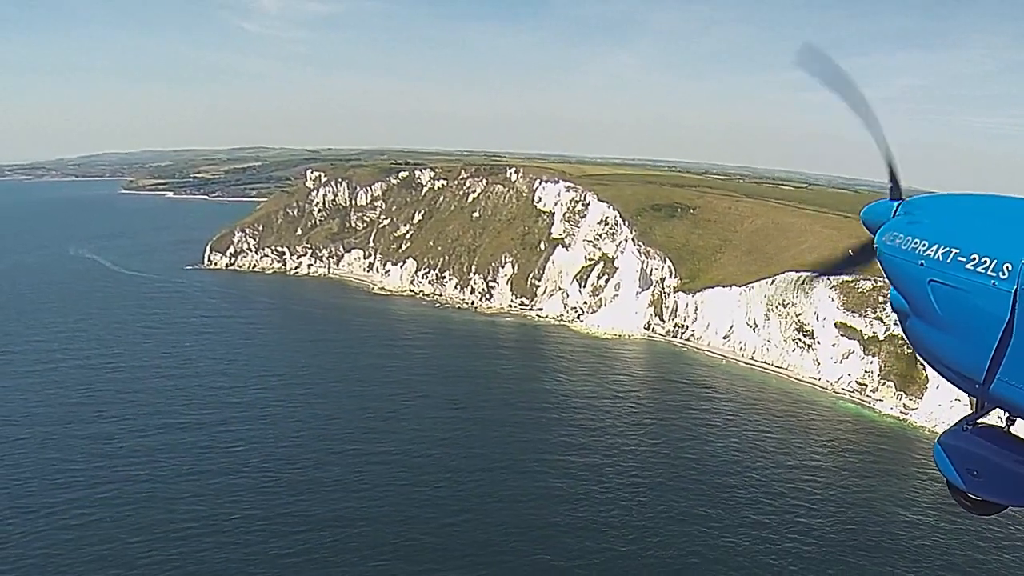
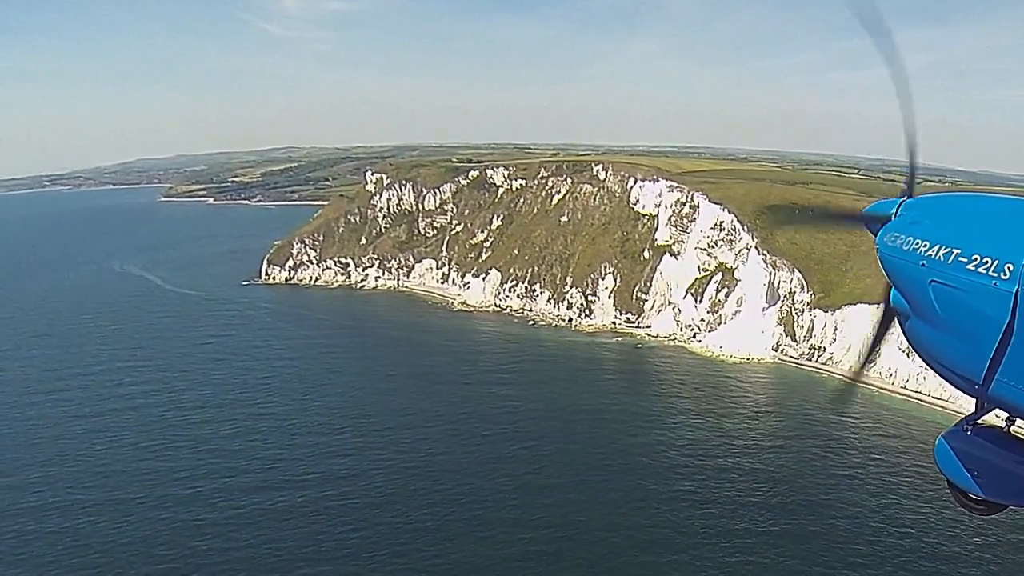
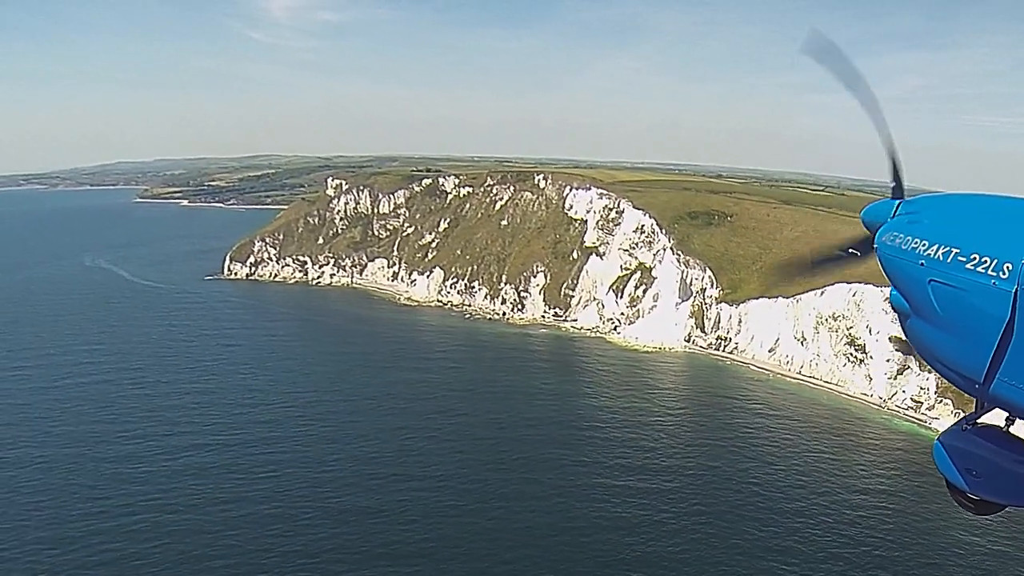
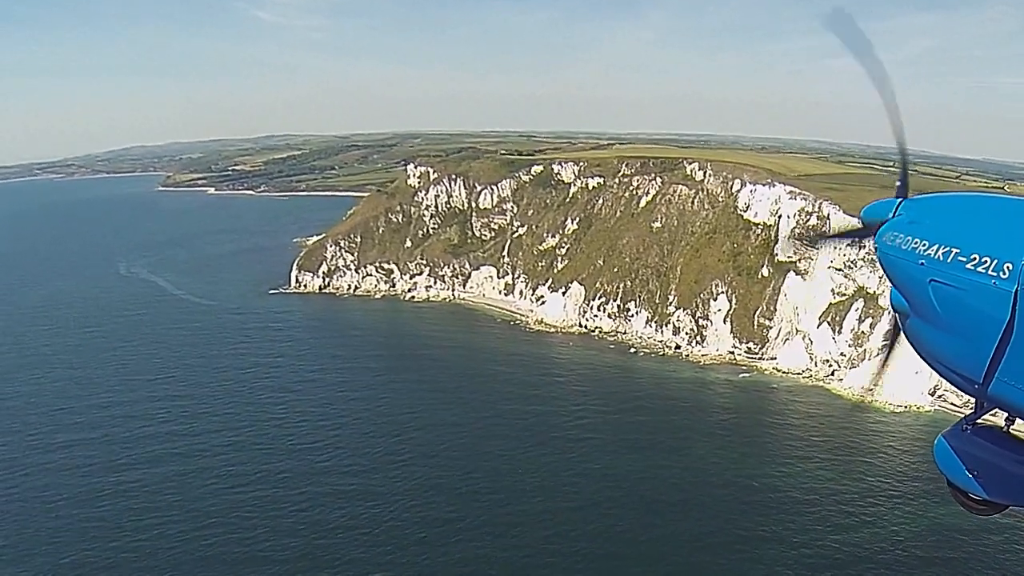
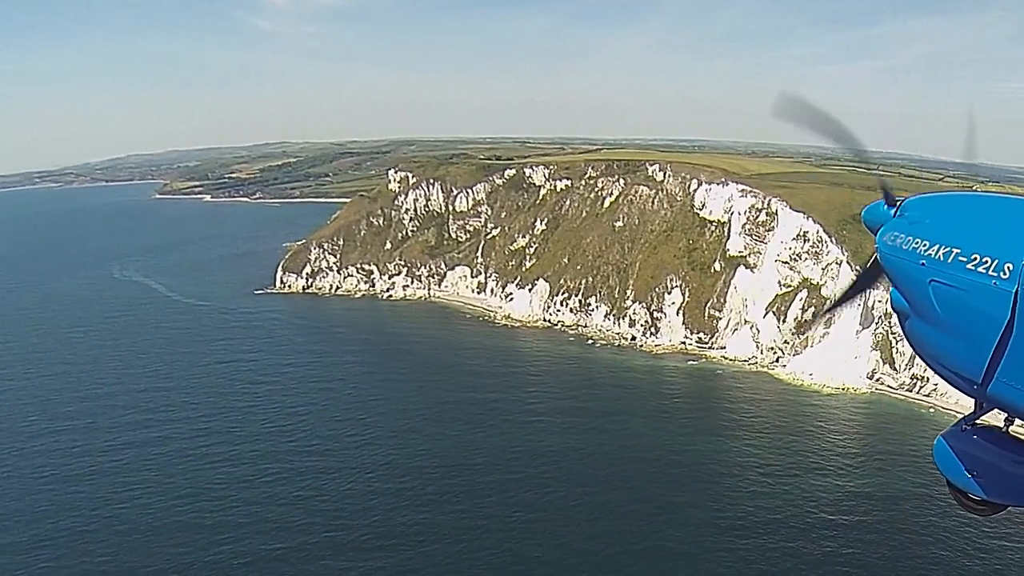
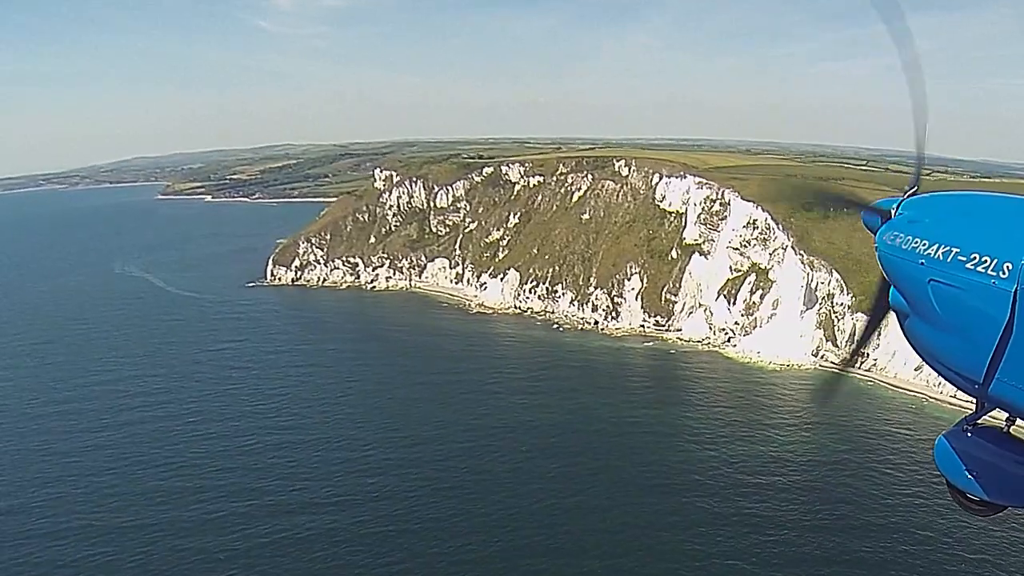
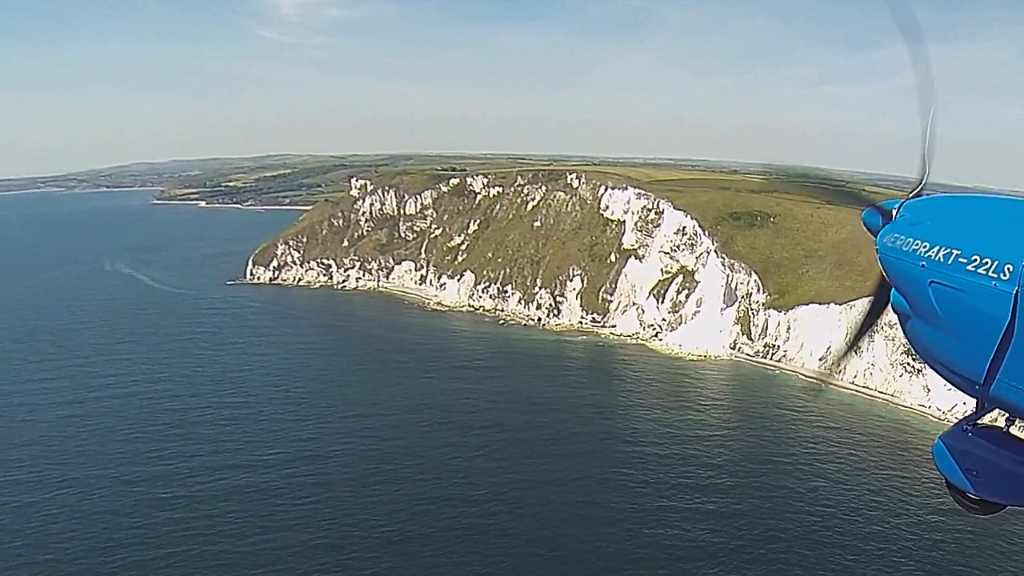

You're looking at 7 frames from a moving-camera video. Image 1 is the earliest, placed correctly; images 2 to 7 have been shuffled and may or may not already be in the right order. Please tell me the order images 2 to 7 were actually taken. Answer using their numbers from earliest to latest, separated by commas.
3, 7, 2, 6, 5, 4
